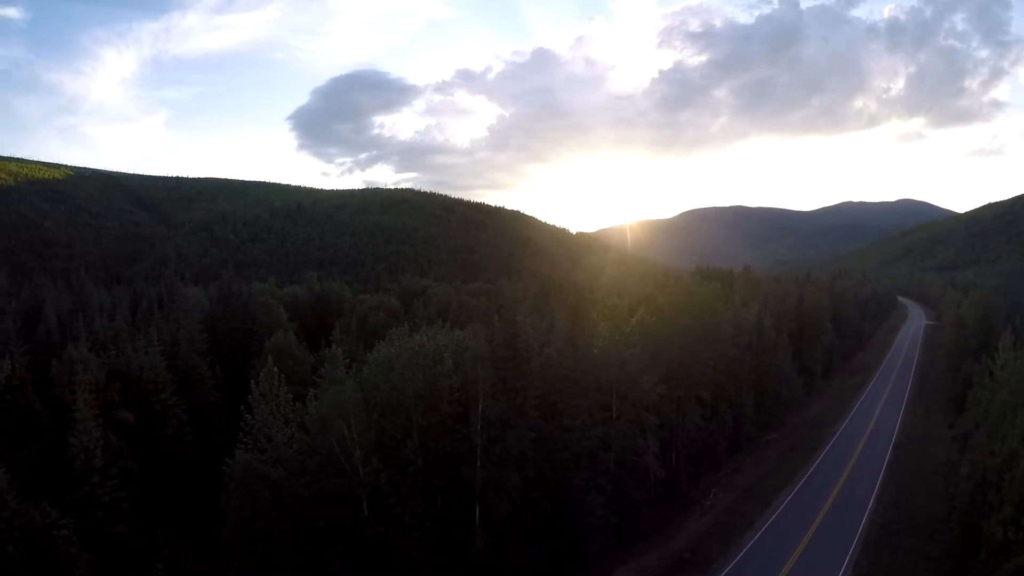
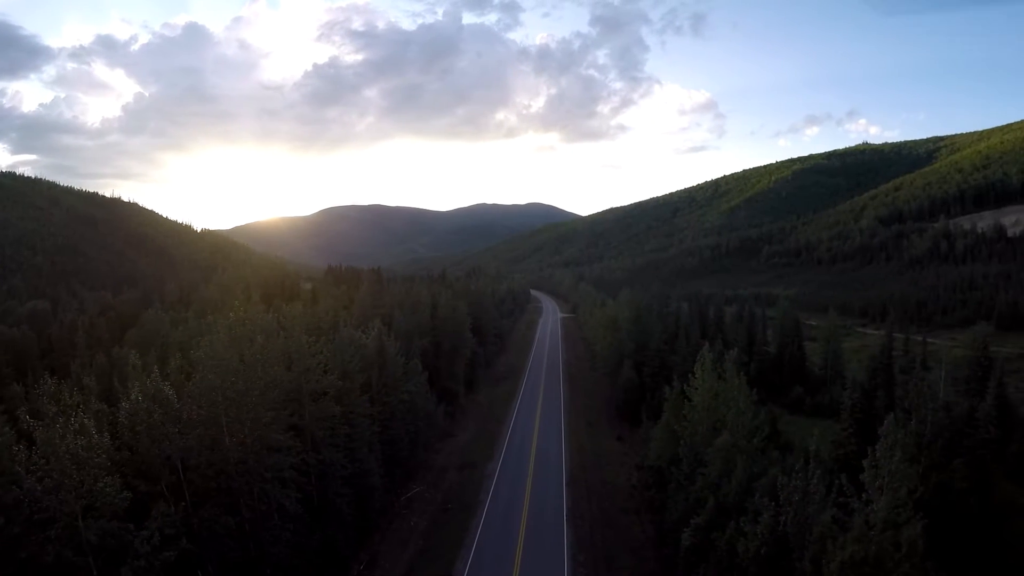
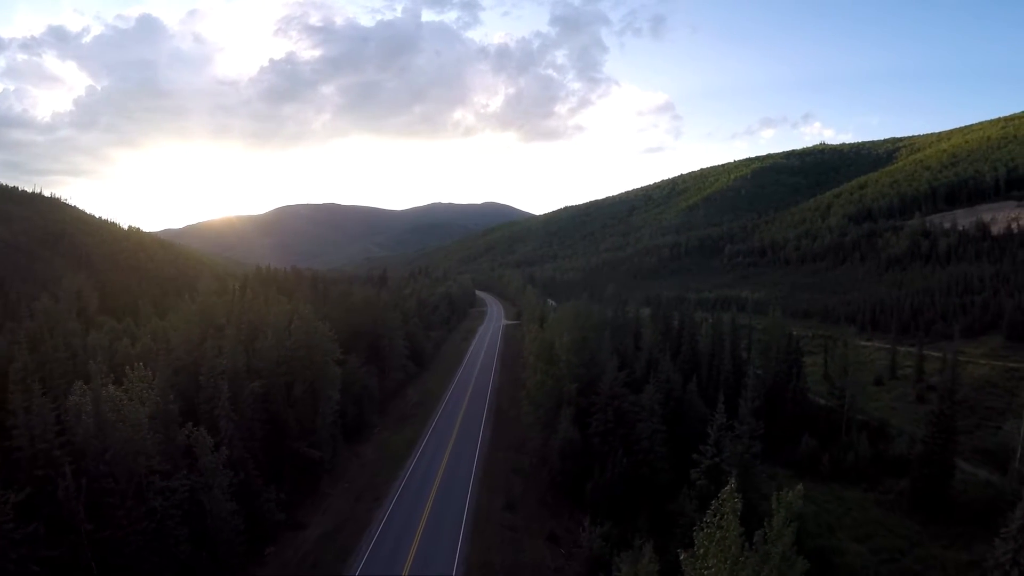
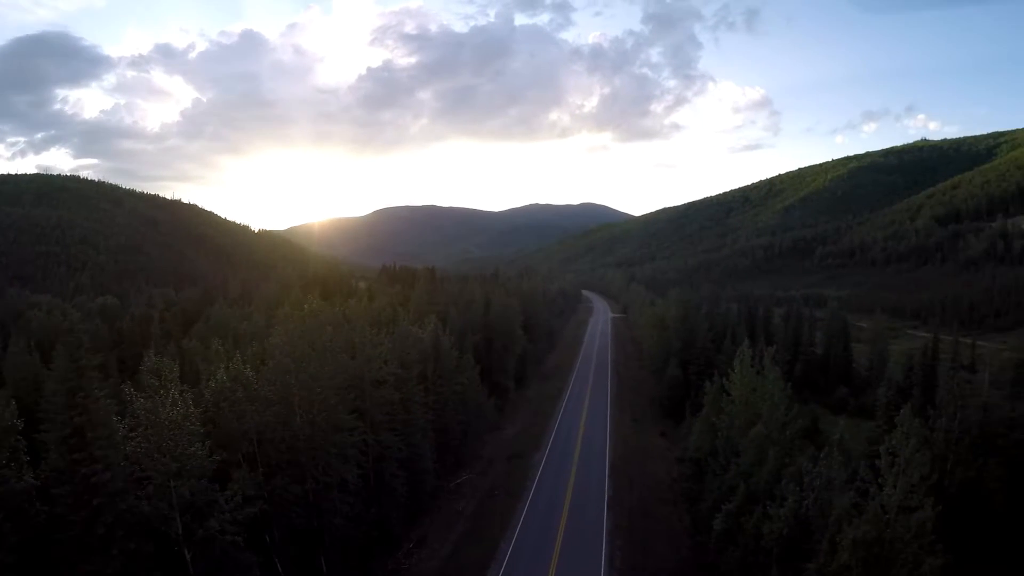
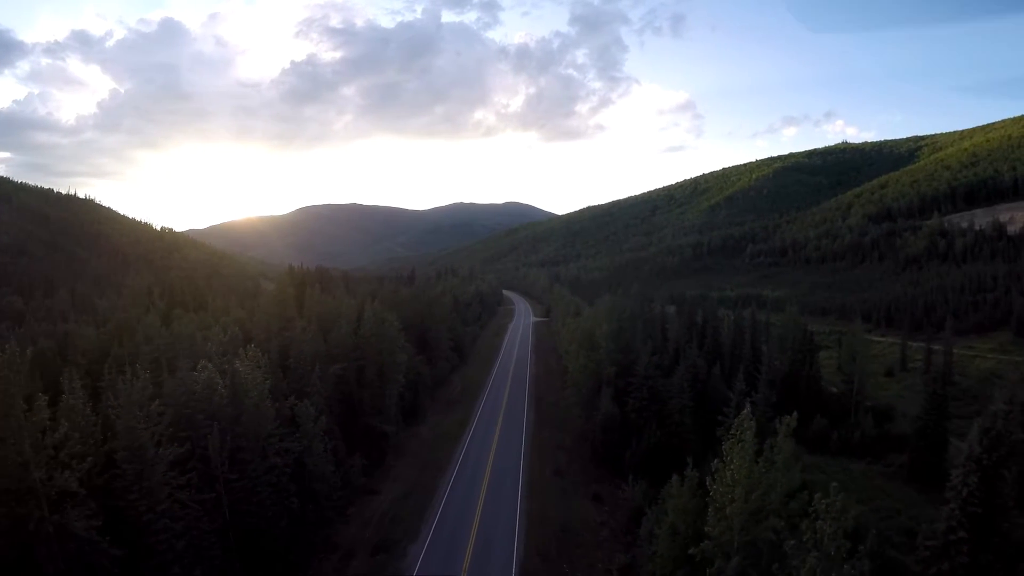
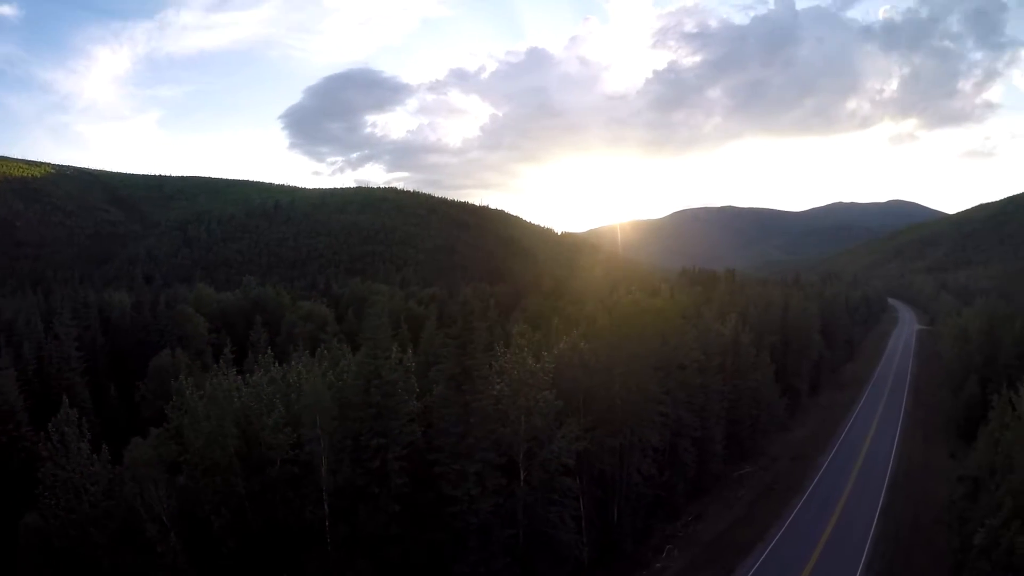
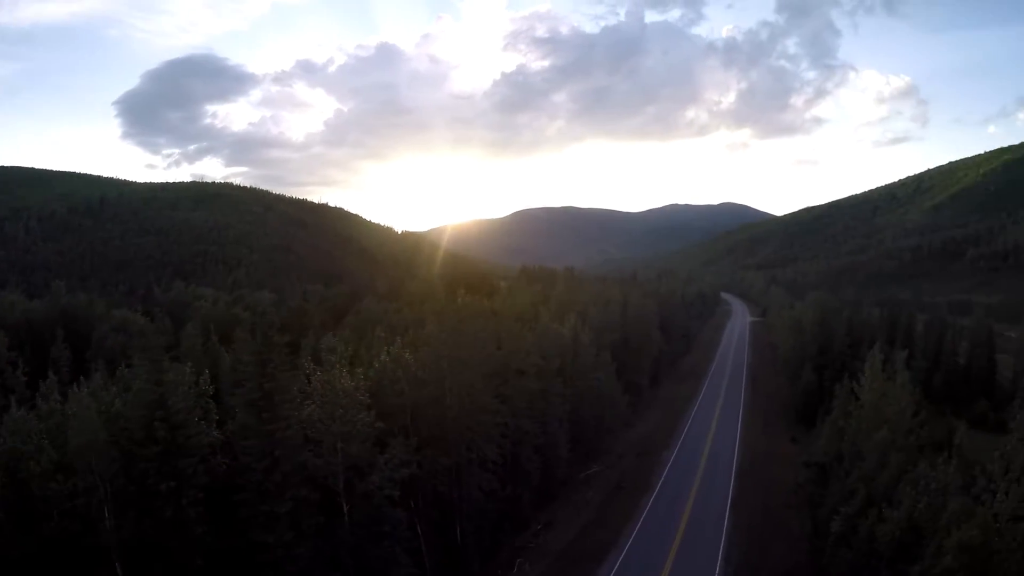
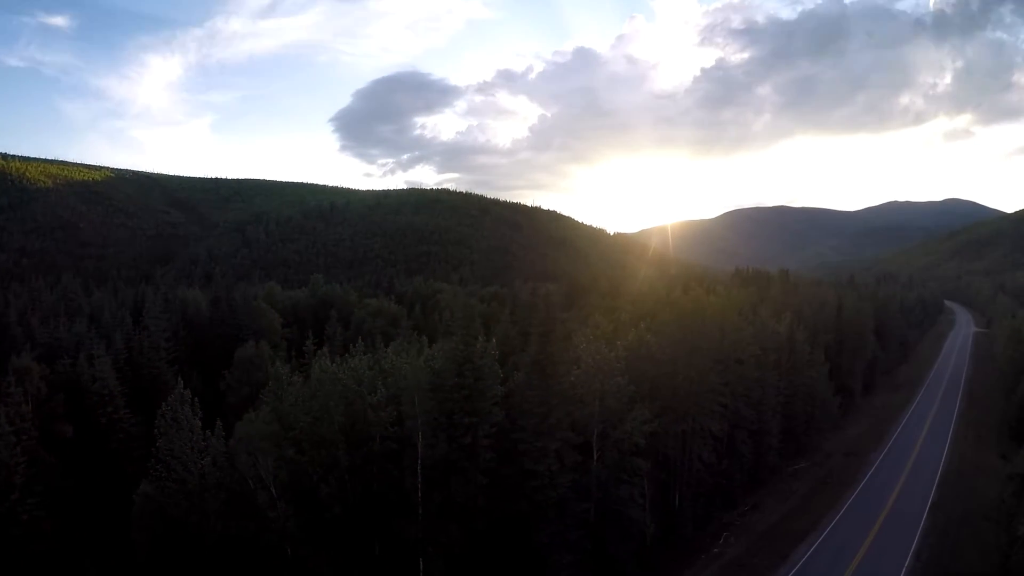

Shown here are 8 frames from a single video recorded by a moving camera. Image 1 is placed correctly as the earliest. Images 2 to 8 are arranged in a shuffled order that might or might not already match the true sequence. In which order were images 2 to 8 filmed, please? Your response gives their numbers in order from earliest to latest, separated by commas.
8, 6, 7, 4, 2, 5, 3
